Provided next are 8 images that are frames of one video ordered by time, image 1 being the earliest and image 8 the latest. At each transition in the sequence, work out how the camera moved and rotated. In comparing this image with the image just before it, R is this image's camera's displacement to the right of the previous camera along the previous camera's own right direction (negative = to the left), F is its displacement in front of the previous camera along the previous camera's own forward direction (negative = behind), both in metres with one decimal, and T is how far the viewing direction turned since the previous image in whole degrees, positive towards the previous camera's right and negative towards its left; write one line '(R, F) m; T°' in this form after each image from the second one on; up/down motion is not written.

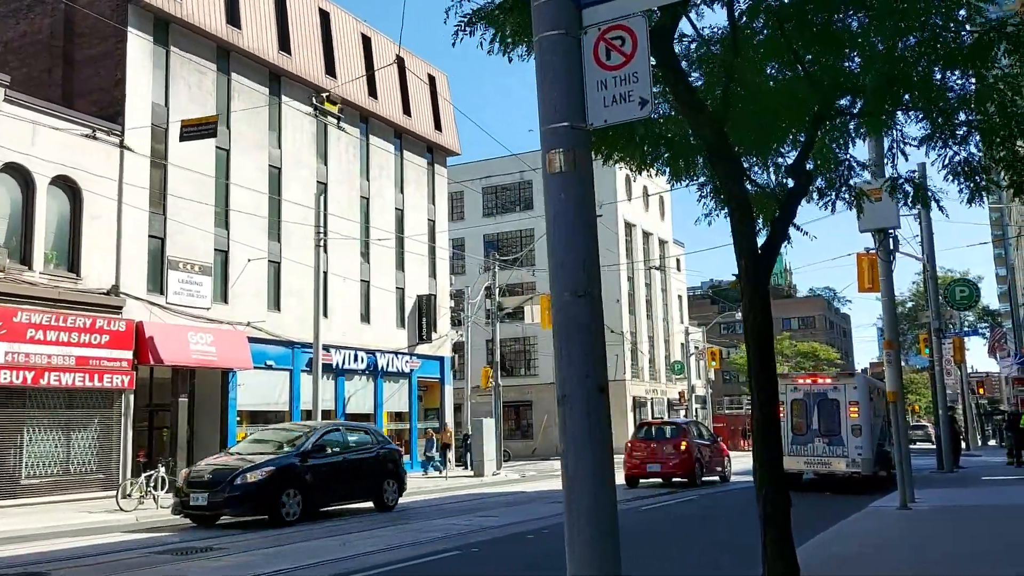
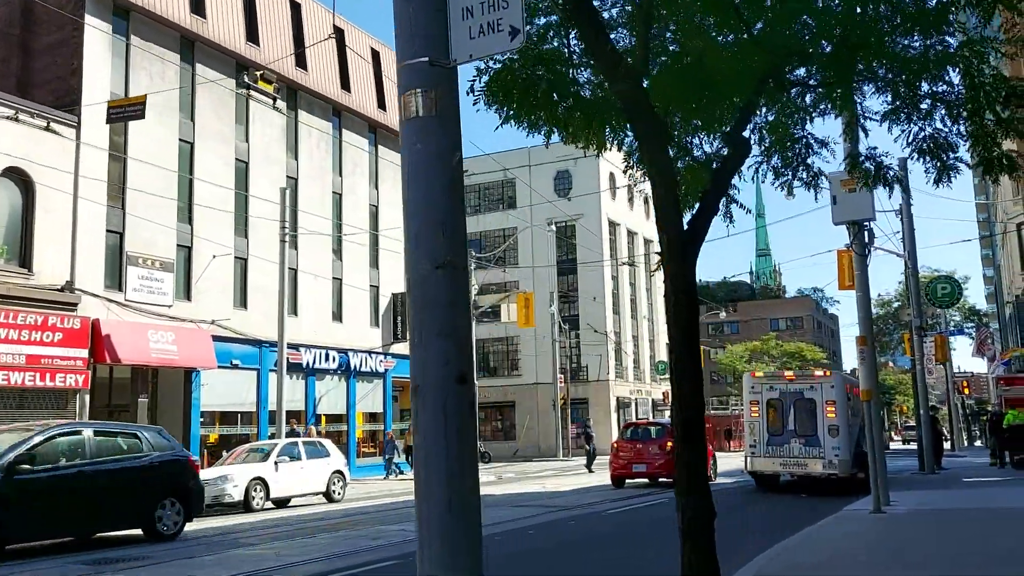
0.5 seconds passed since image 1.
(+0.5, +0.7) m; +1°
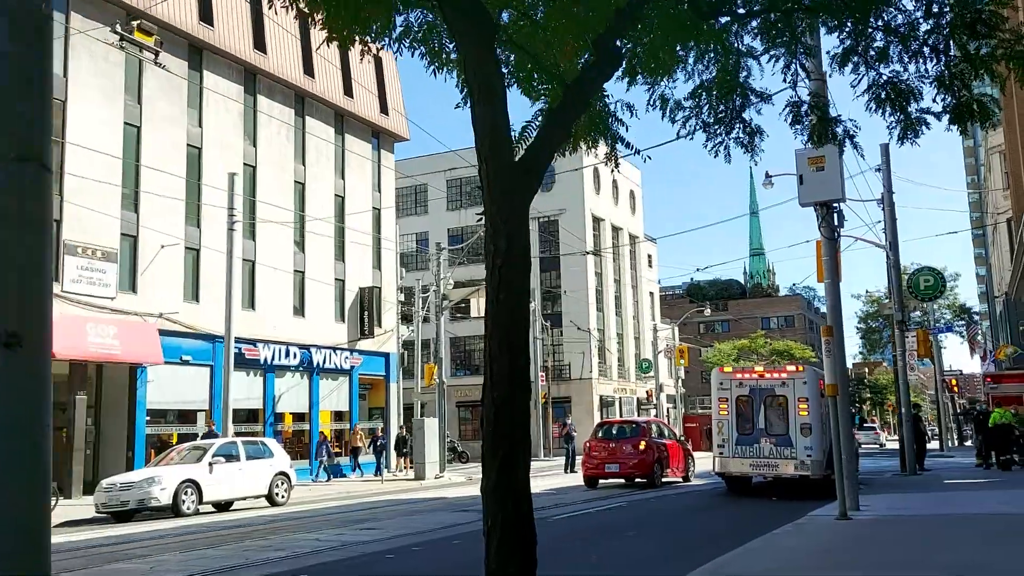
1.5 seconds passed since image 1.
(+0.9, +1.2) m; 0°
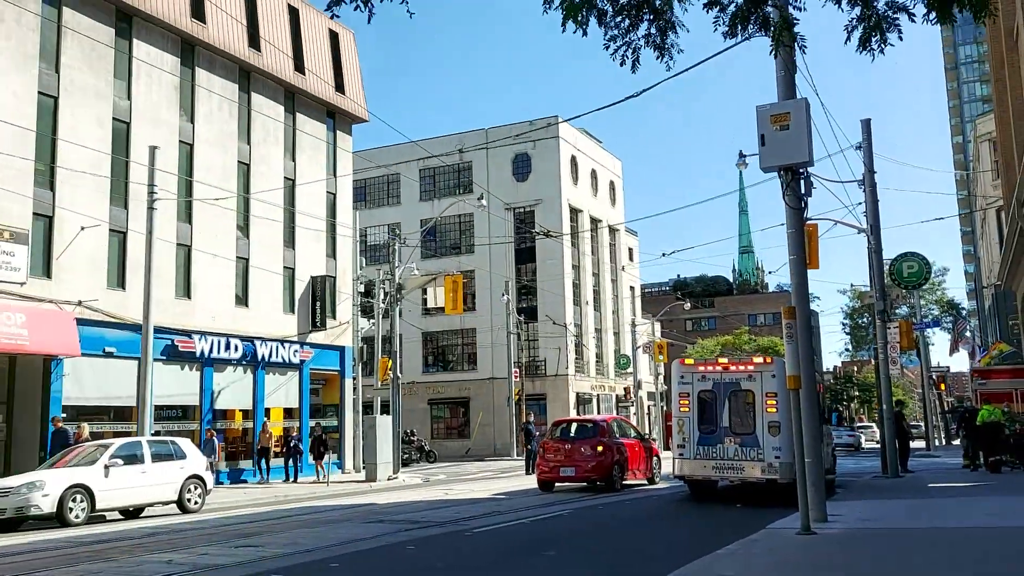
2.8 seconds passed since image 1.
(+1.0, +1.9) m; +1°
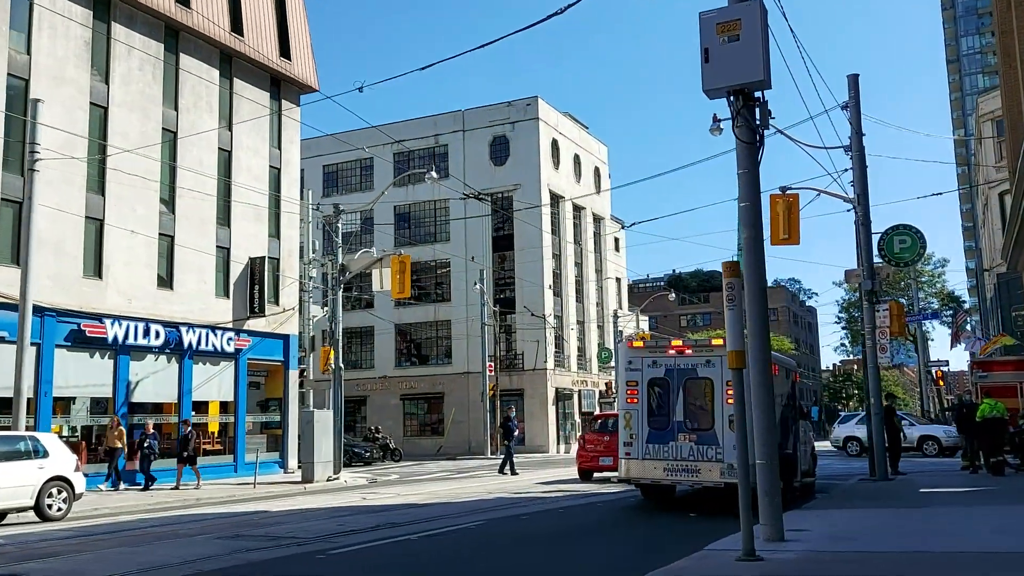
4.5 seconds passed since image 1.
(+1.4, +2.6) m; 0°
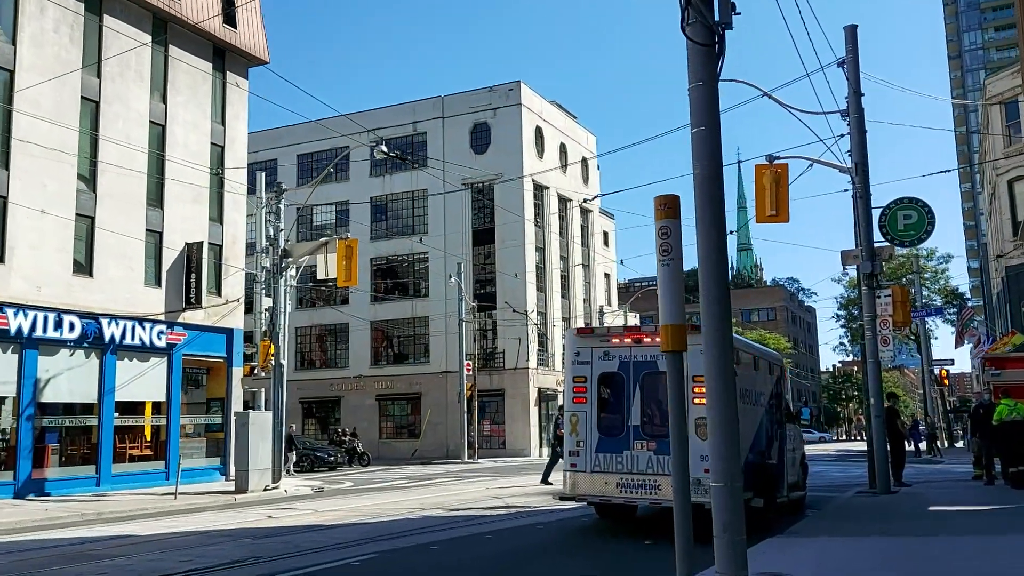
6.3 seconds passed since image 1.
(+1.1, +2.6) m; 0°
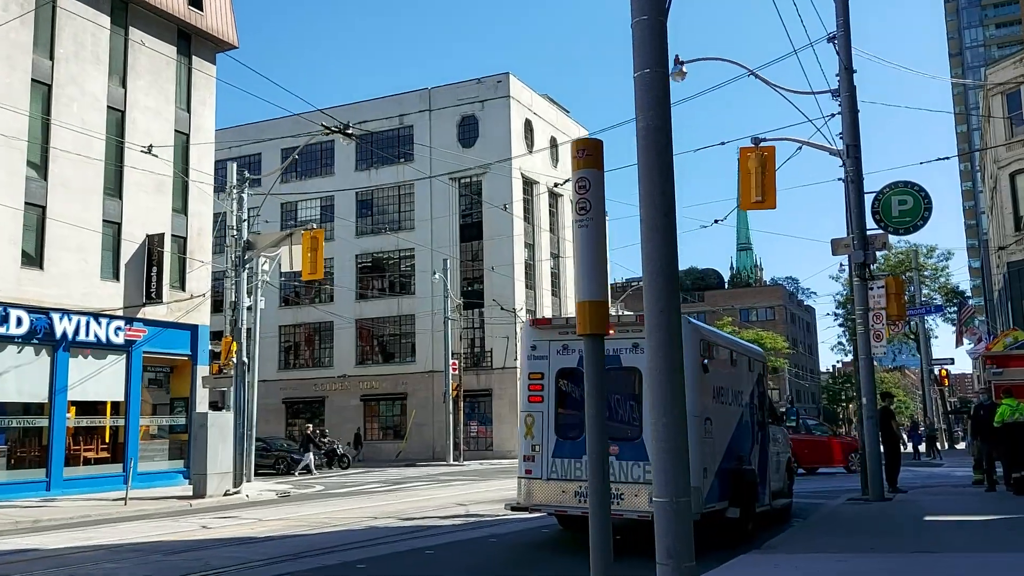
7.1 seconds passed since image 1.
(+0.6, +1.2) m; 0°
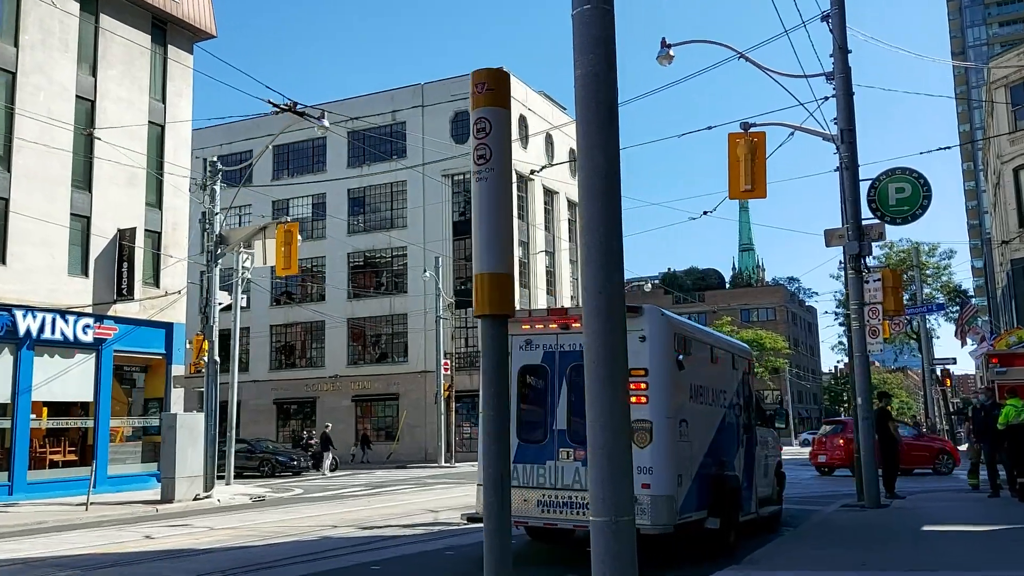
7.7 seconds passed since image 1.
(+0.5, +0.9) m; 0°
